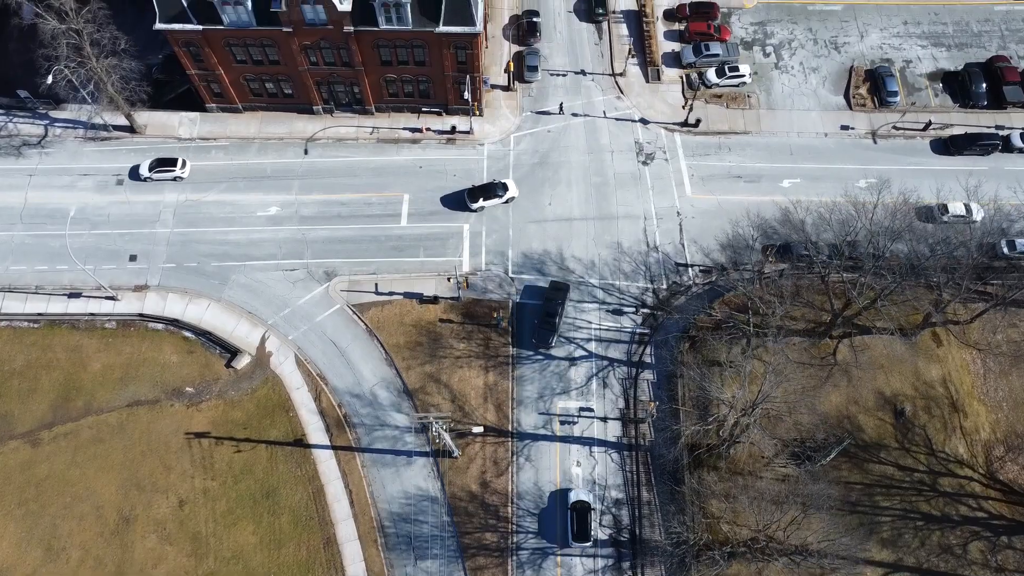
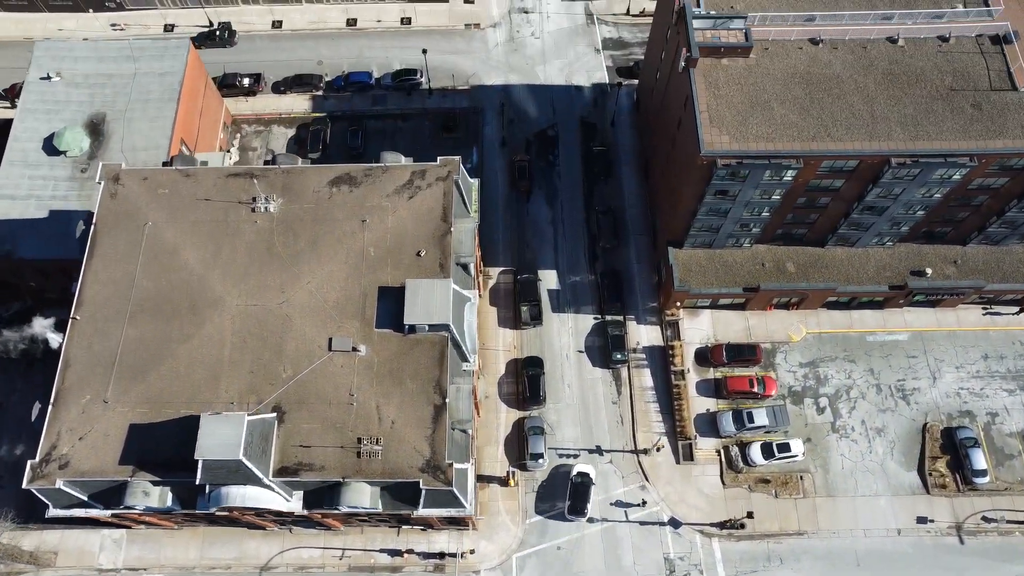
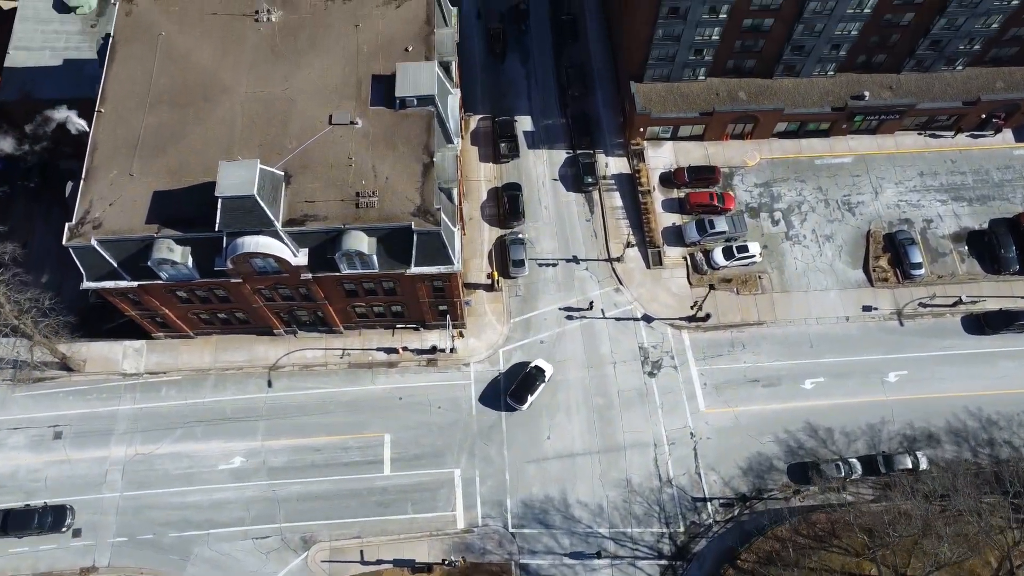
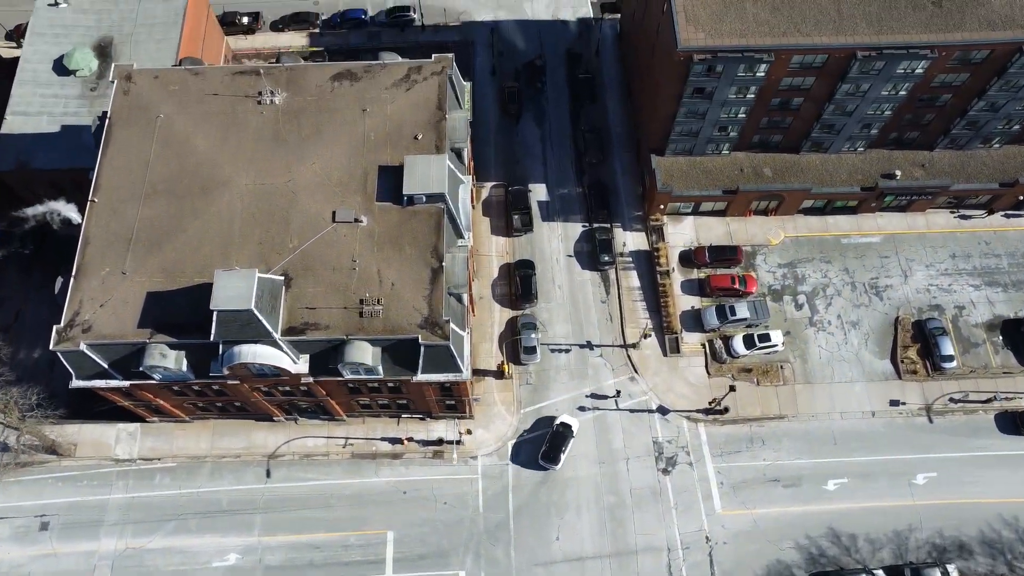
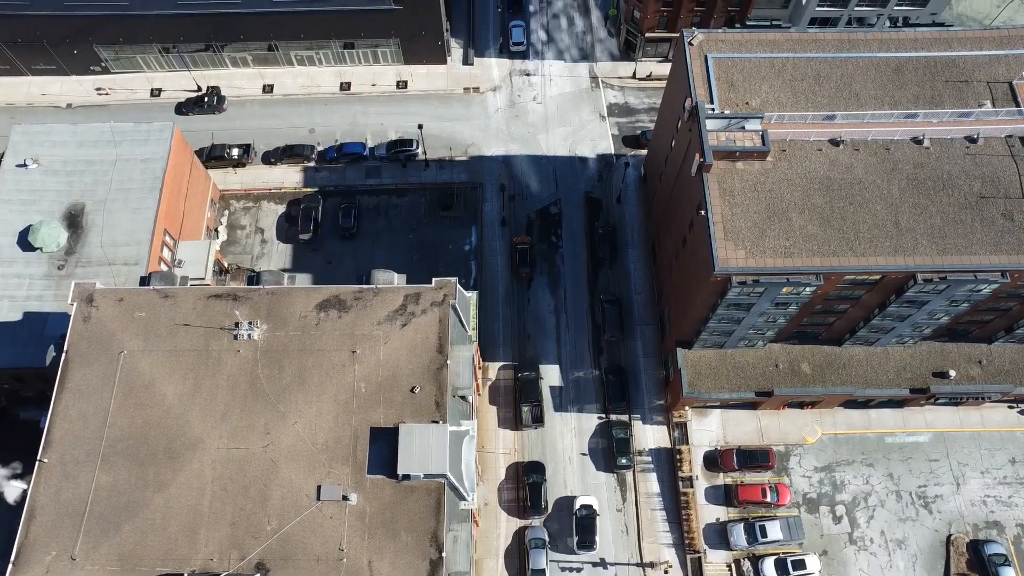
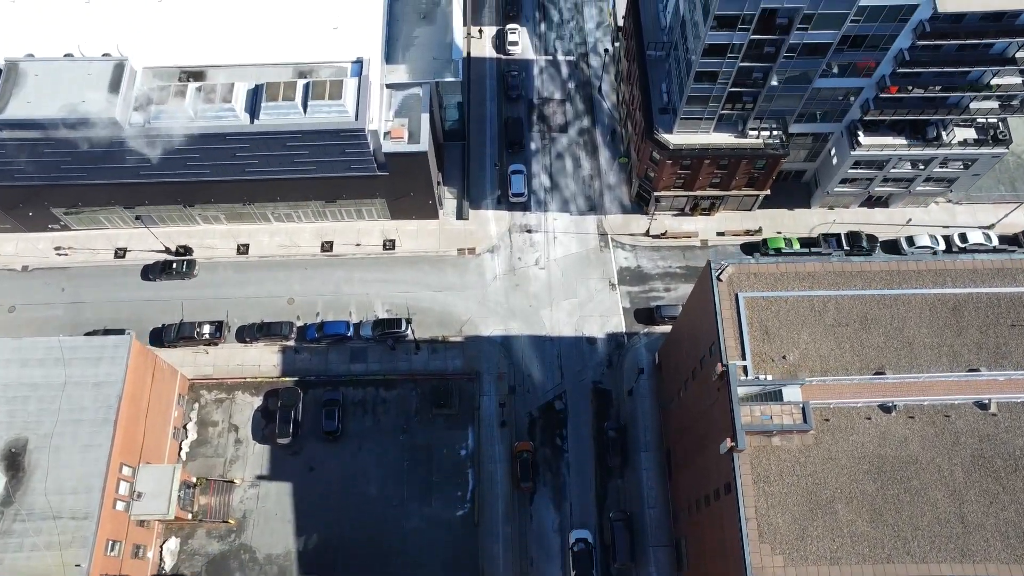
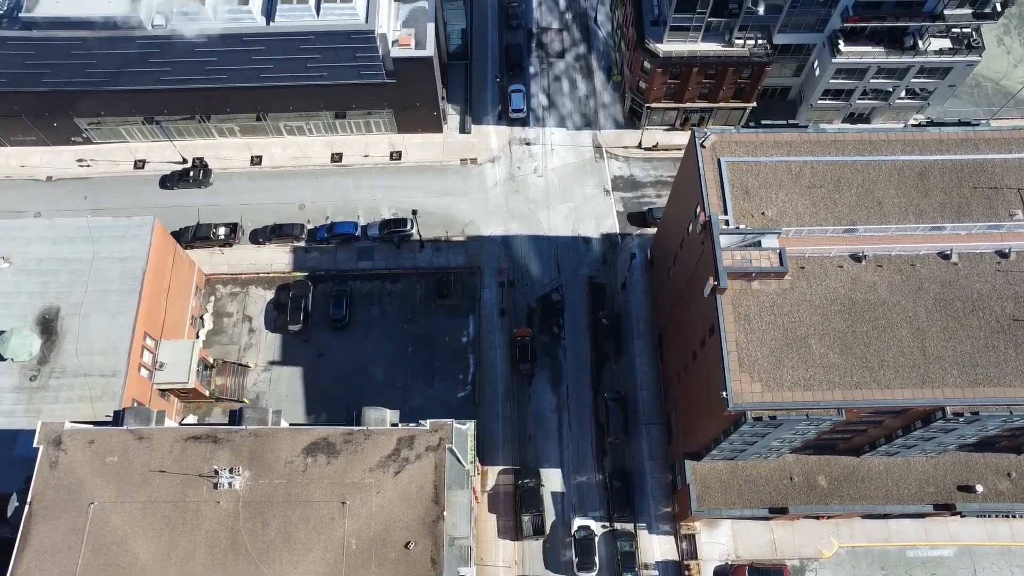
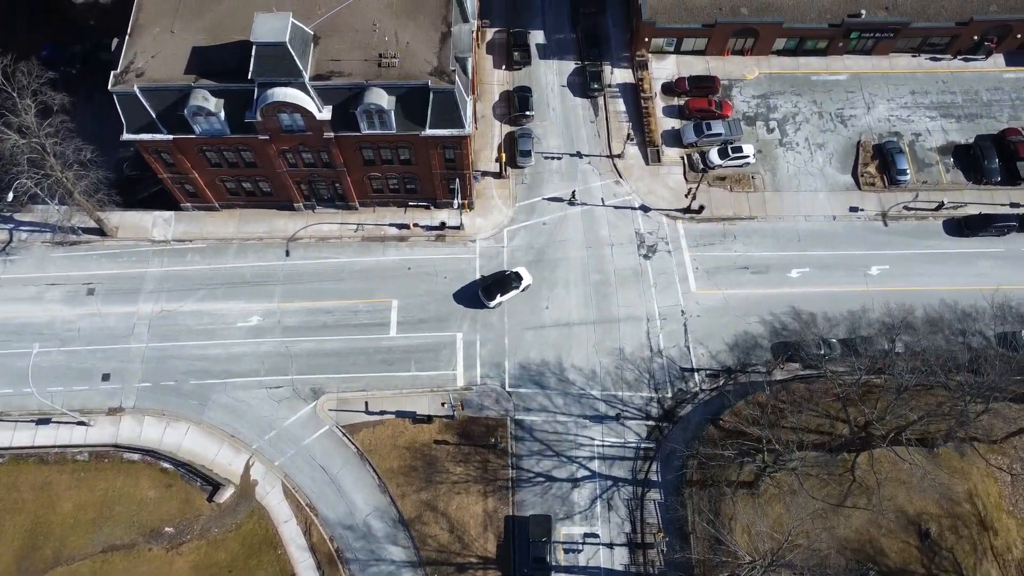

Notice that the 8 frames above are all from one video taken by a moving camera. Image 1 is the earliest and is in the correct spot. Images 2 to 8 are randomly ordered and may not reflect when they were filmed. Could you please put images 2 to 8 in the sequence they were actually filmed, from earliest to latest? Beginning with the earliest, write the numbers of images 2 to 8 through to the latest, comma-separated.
8, 3, 4, 2, 5, 7, 6
